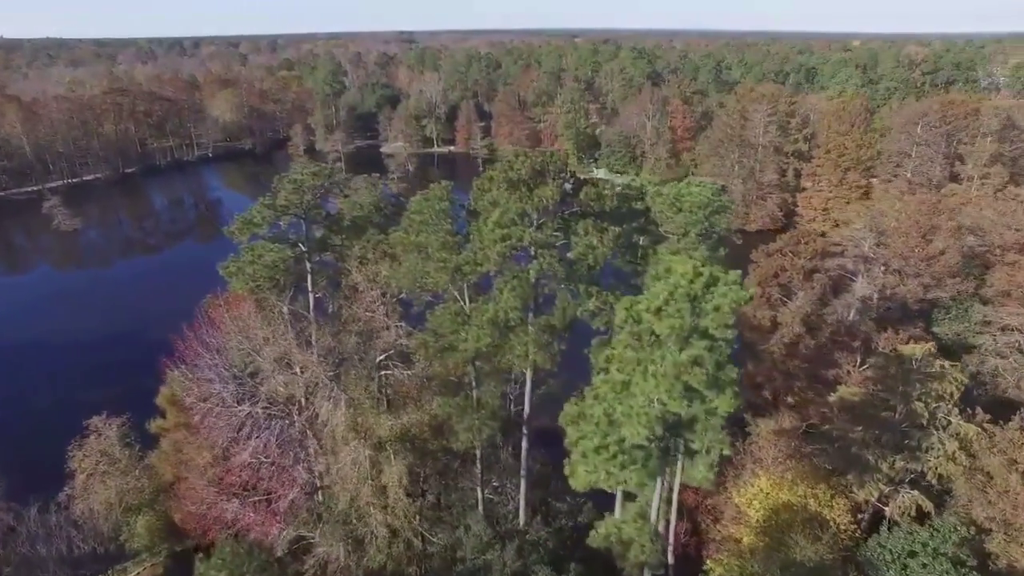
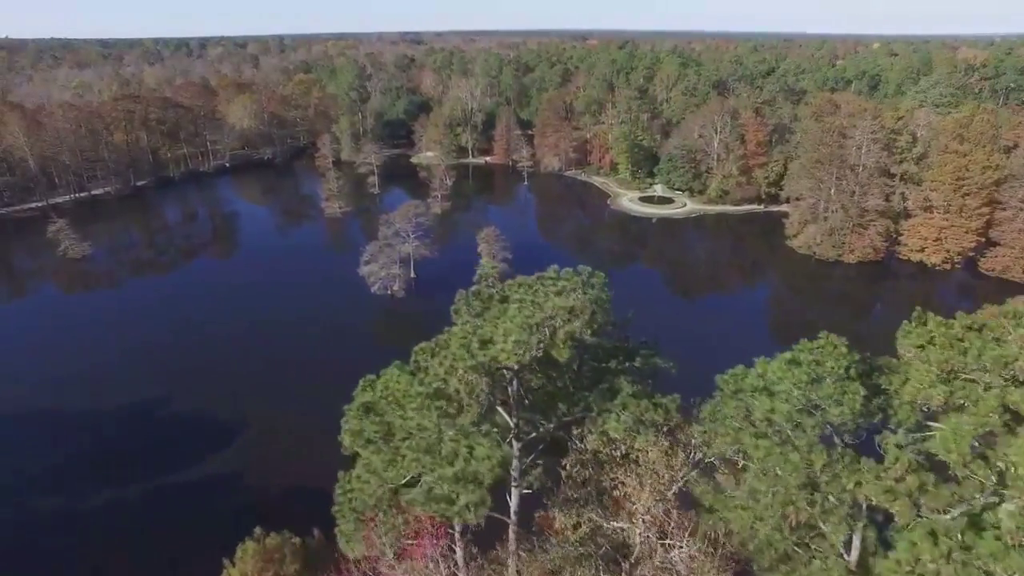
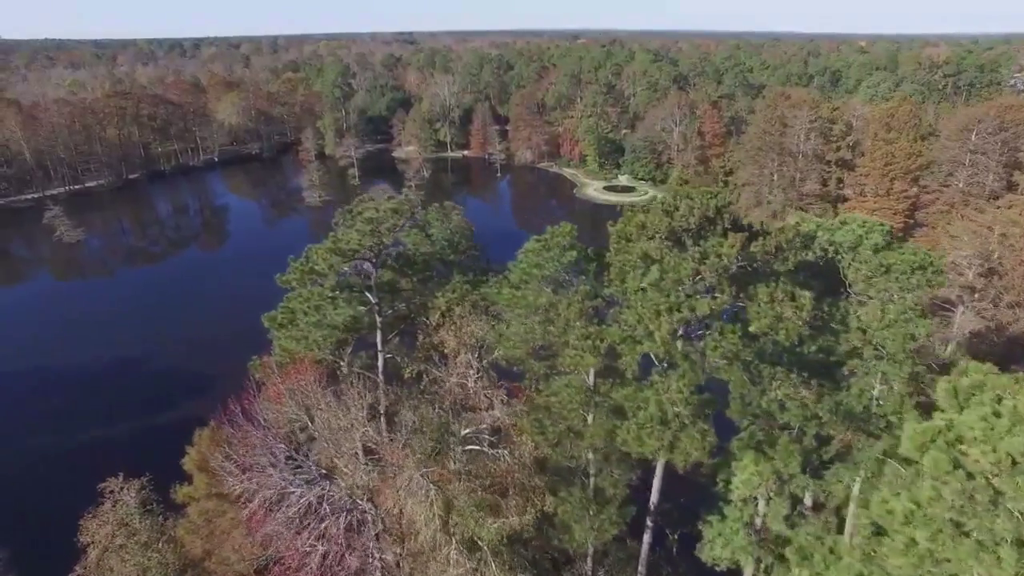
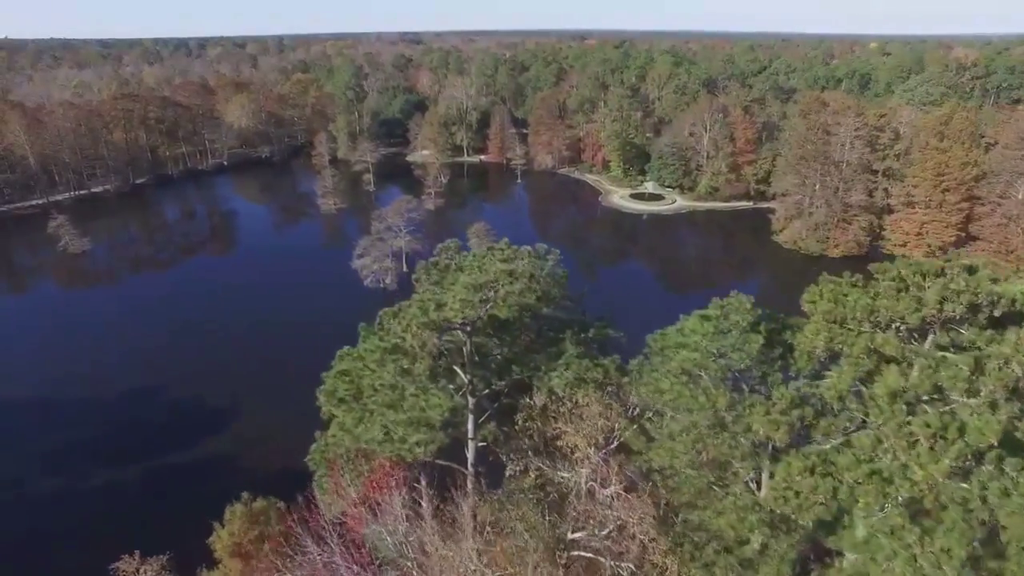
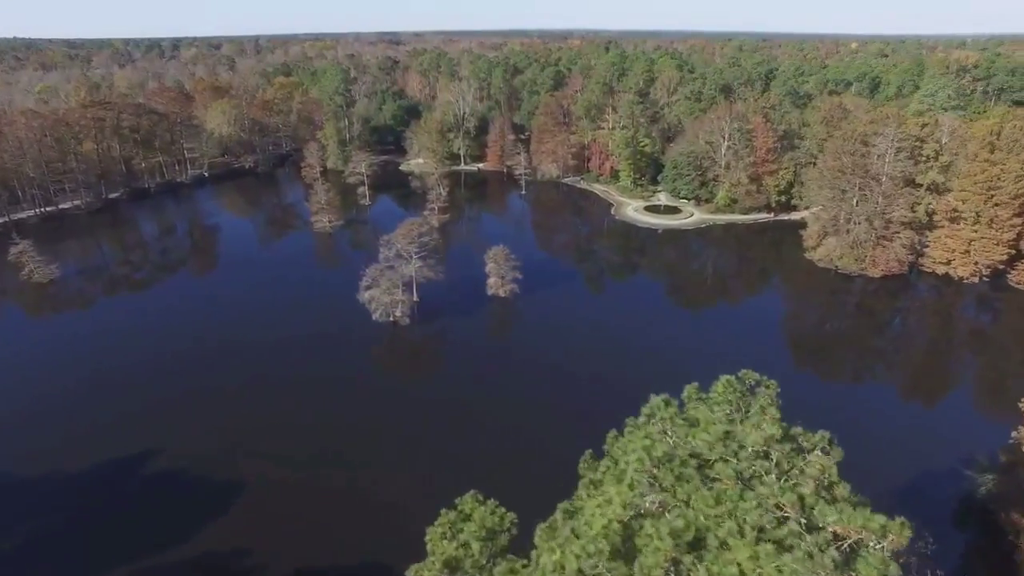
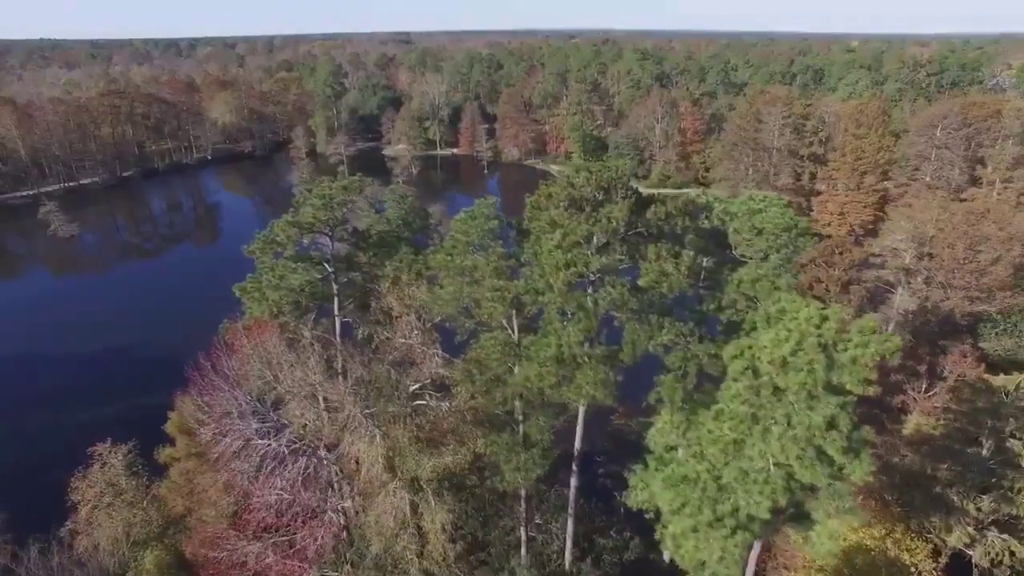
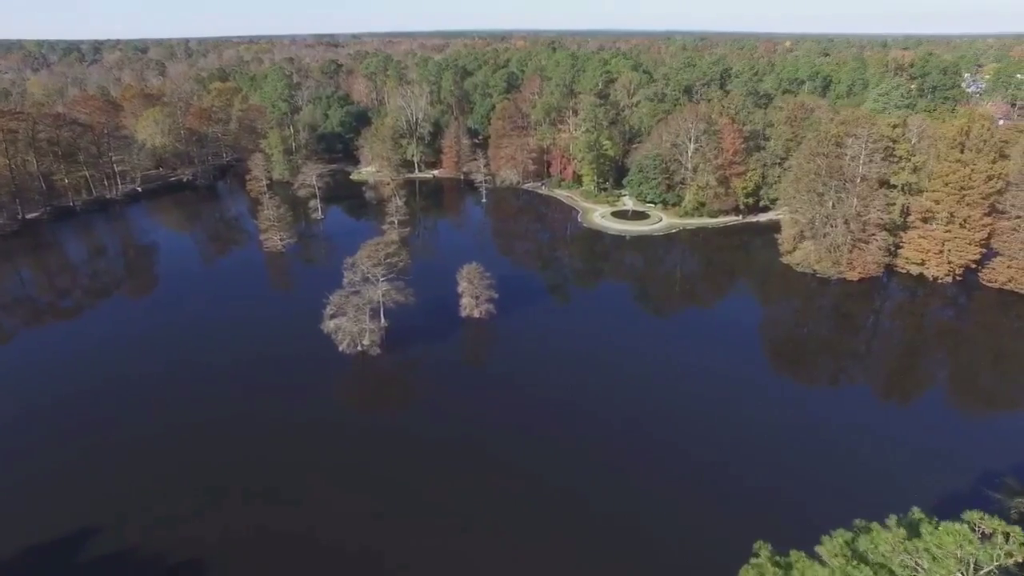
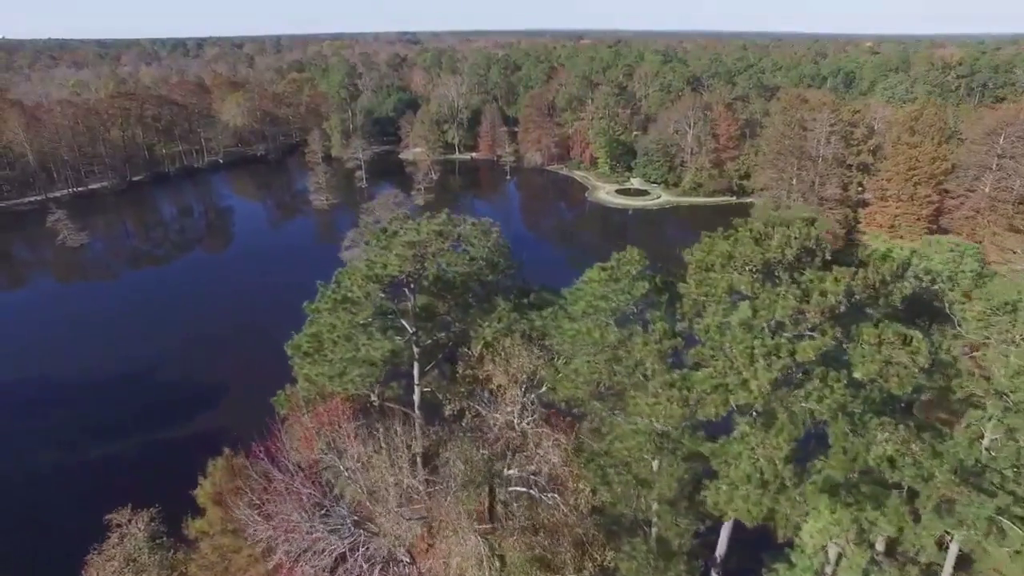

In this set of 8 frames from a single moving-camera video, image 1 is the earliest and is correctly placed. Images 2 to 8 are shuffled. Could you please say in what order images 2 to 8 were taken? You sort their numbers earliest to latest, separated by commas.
6, 3, 8, 4, 2, 5, 7
